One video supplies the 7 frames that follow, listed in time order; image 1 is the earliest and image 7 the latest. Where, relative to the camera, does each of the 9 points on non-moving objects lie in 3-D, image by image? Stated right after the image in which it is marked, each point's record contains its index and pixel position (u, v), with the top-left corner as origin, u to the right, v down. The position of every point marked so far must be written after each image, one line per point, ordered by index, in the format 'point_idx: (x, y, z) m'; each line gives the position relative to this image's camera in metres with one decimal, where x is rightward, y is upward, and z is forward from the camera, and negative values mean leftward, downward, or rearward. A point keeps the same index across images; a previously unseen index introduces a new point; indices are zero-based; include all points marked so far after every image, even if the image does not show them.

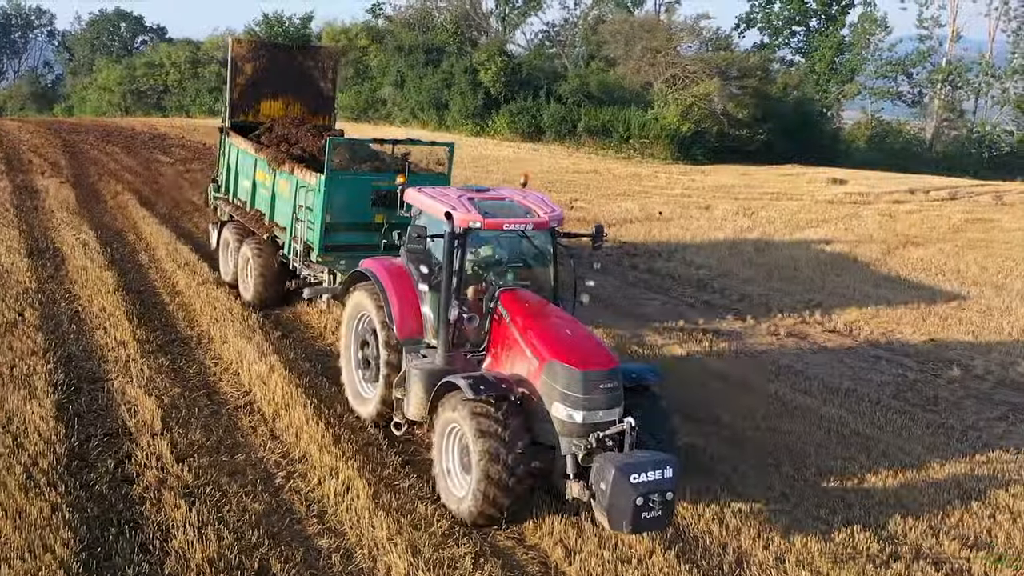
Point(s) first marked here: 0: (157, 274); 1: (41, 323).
0: (-3.2, +0.1, +9.5) m
1: (-3.5, -0.3, +7.6) m
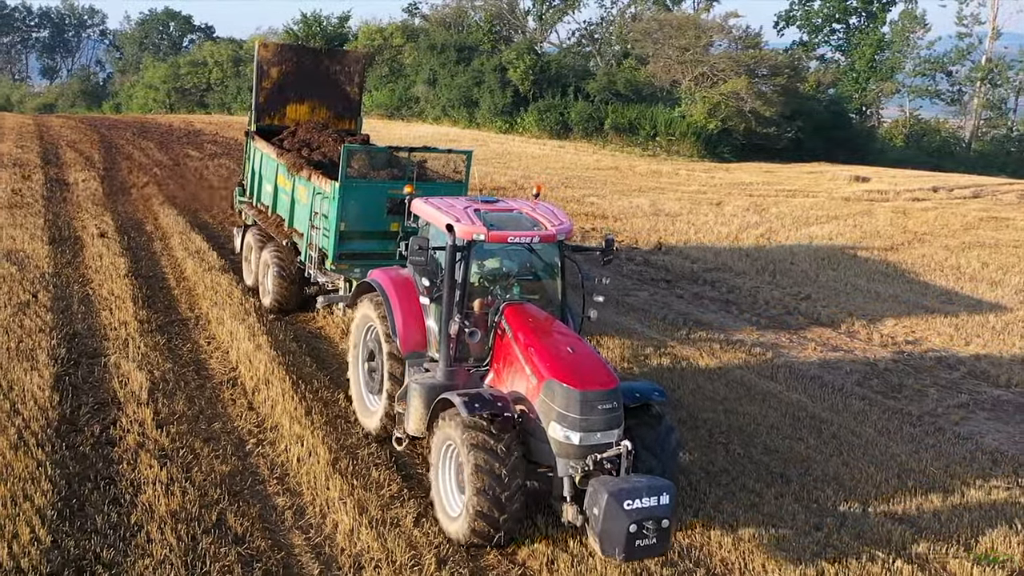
0: (-3.3, +0.3, +10.0) m
1: (-3.6, -0.1, +8.2) m
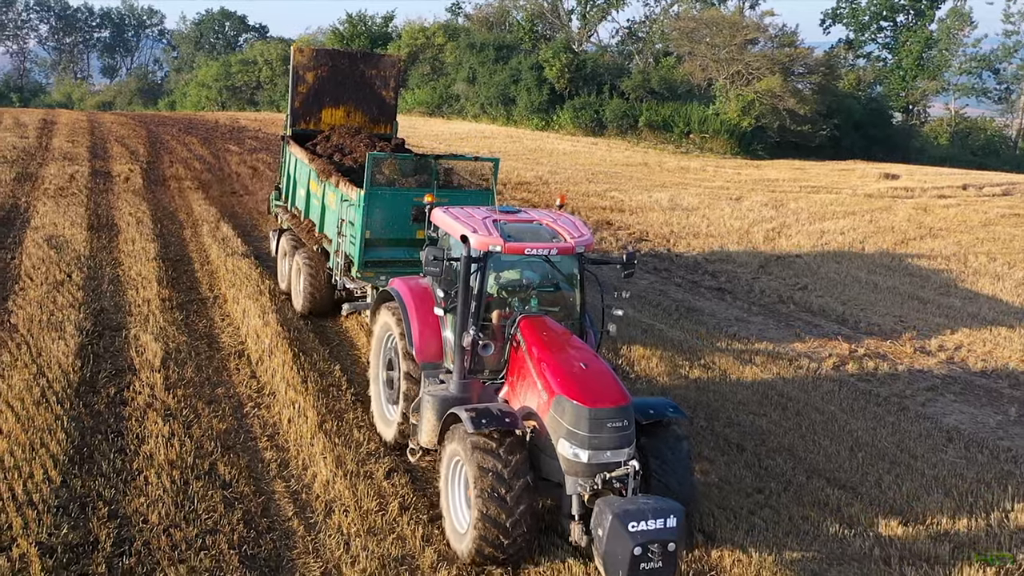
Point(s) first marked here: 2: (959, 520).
0: (-3.3, +0.4, +10.8) m
1: (-3.7, 0.0, +9.0) m
2: (+2.7, -1.4, +6.0) m
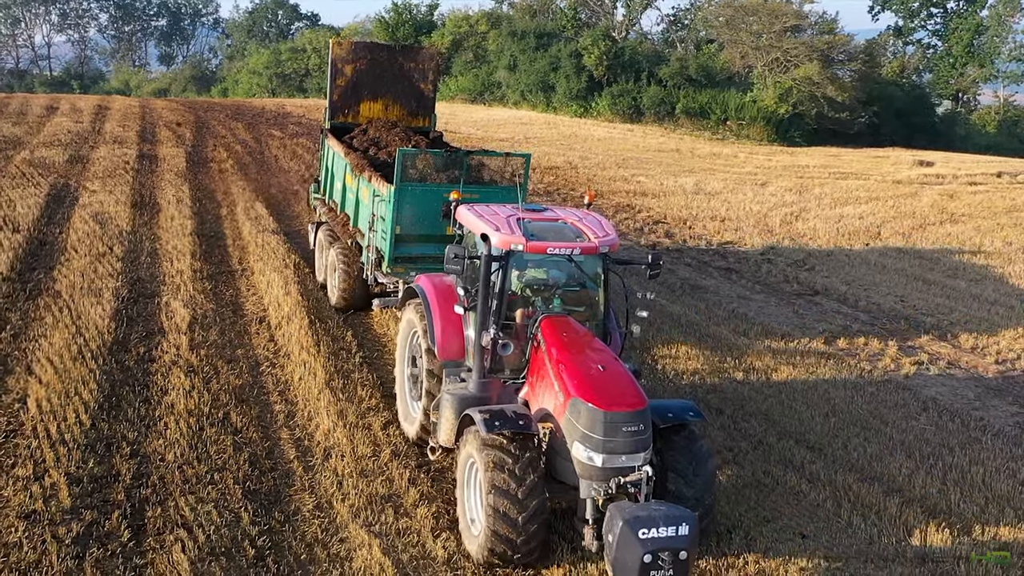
0: (-3.1, +0.7, +11.5) m
1: (-3.6, +0.3, +9.7) m
2: (+2.6, -1.2, +6.4) m
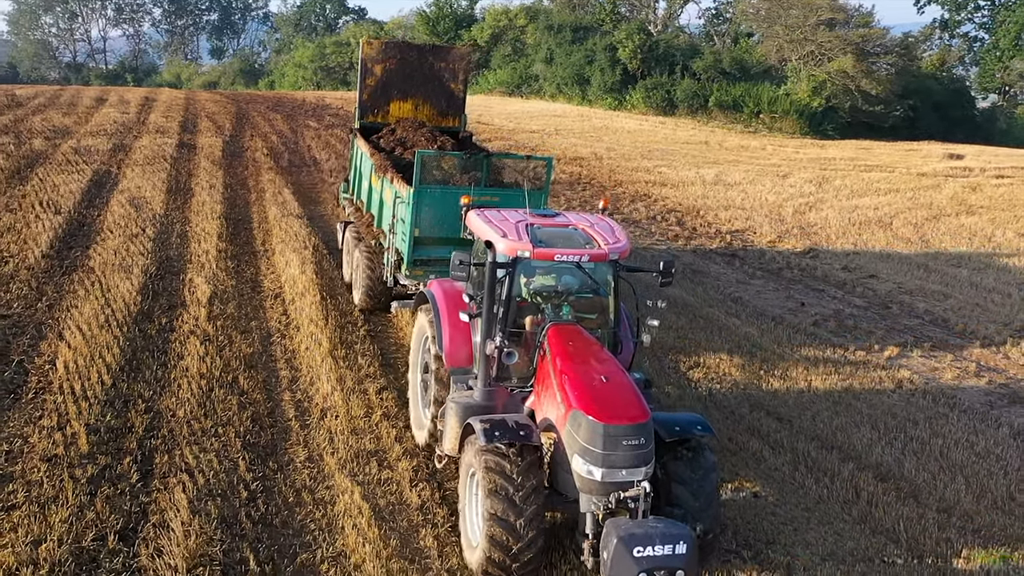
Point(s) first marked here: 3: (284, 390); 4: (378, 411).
0: (-3.0, +0.9, +12.1) m
1: (-3.6, +0.5, +10.4) m
2: (+2.5, -1.1, +6.8) m
3: (-1.5, -0.7, +7.0) m
4: (-0.9, -0.8, +6.8) m
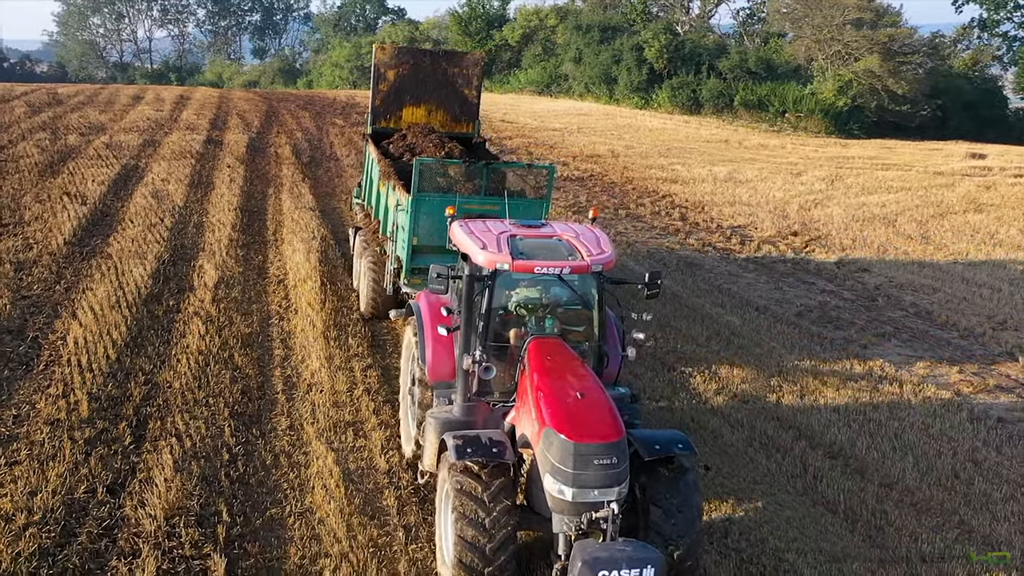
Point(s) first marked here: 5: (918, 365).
0: (-2.9, +1.0, +12.7) m
1: (-3.6, +0.7, +11.0) m
2: (+2.3, -1.0, +7.1) m
3: (-1.7, -0.6, +7.5) m
4: (-1.1, -0.7, +7.3) m
5: (+3.5, -0.7, +8.9) m
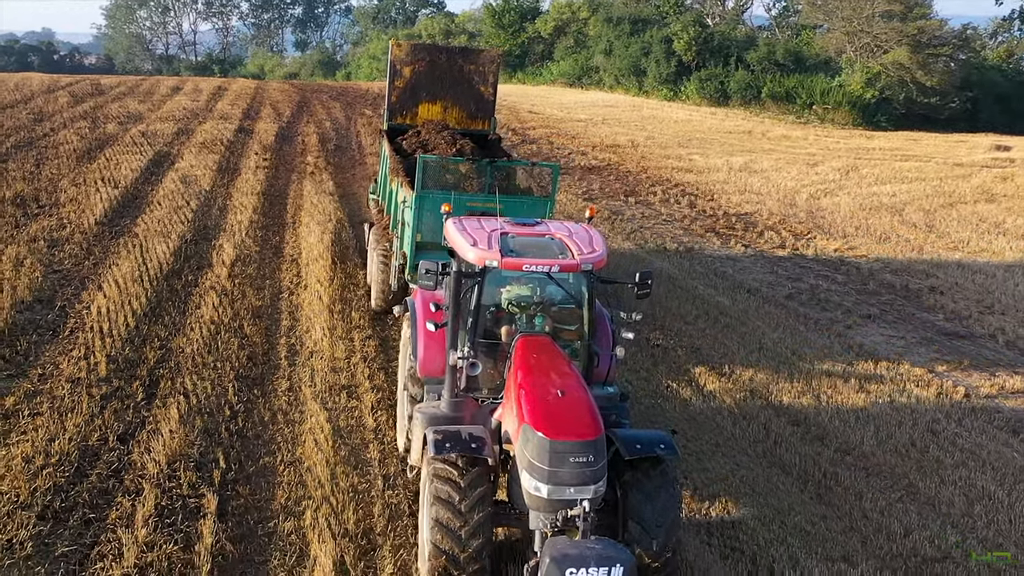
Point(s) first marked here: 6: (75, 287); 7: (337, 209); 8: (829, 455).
0: (-2.8, +1.3, +13.3) m
1: (-3.5, +0.9, +11.6) m
2: (+2.2, -0.9, +7.6) m
3: (-1.8, -0.4, +8.1) m
4: (-1.2, -0.5, +7.8) m
5: (+3.5, -0.5, +9.3) m
6: (-3.7, 0.0, +8.8) m
7: (-2.1, +0.9, +12.3) m
8: (+2.1, -1.1, +6.8) m
